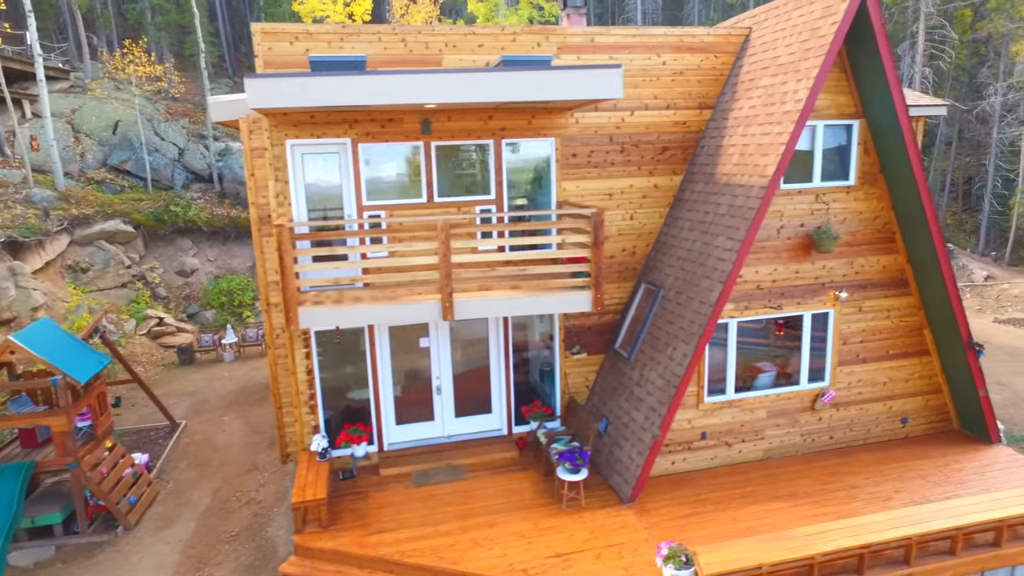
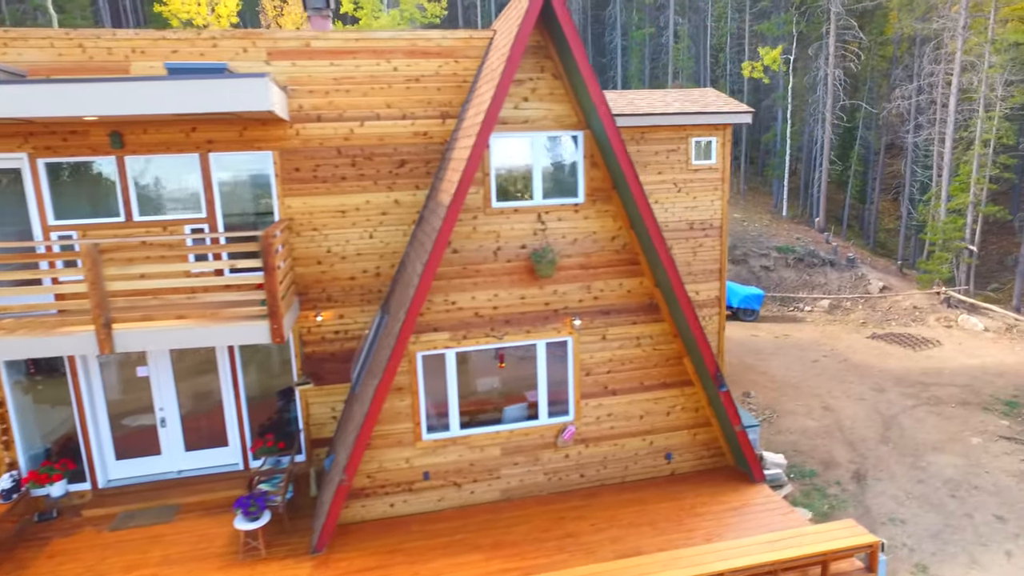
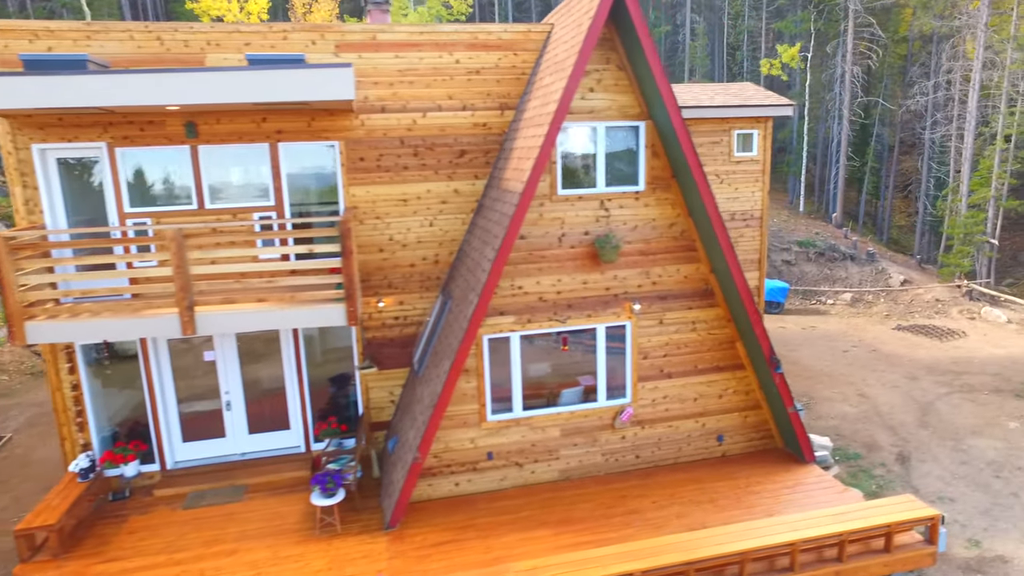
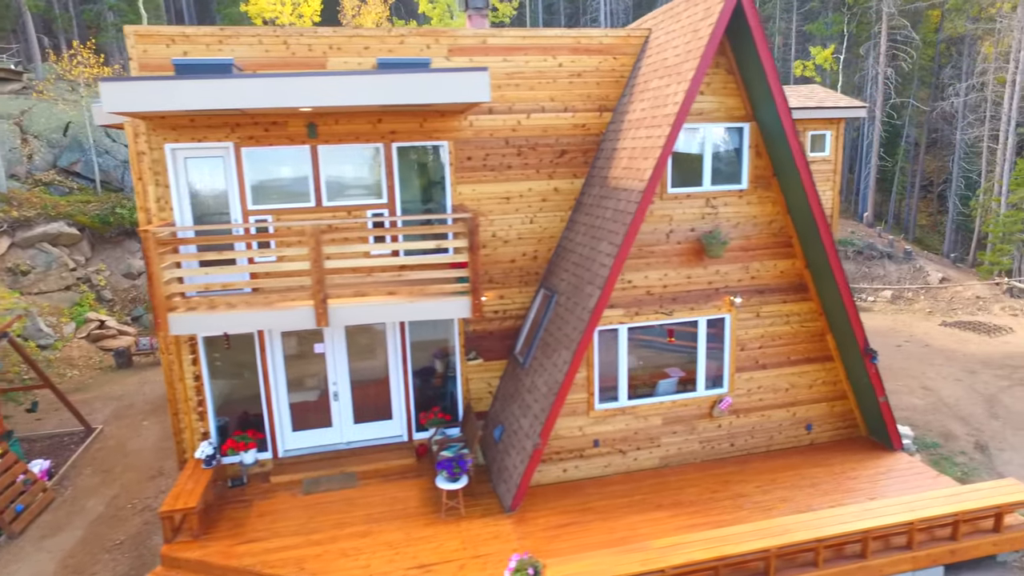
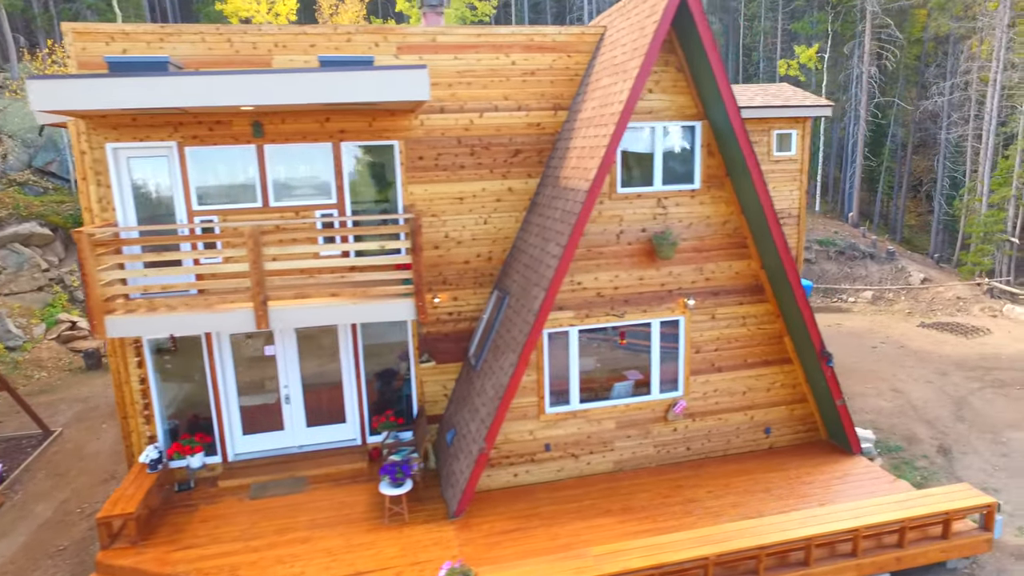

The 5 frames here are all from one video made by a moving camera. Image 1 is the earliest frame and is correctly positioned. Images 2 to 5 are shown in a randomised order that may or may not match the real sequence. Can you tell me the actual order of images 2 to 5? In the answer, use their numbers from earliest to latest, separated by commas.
4, 5, 3, 2
